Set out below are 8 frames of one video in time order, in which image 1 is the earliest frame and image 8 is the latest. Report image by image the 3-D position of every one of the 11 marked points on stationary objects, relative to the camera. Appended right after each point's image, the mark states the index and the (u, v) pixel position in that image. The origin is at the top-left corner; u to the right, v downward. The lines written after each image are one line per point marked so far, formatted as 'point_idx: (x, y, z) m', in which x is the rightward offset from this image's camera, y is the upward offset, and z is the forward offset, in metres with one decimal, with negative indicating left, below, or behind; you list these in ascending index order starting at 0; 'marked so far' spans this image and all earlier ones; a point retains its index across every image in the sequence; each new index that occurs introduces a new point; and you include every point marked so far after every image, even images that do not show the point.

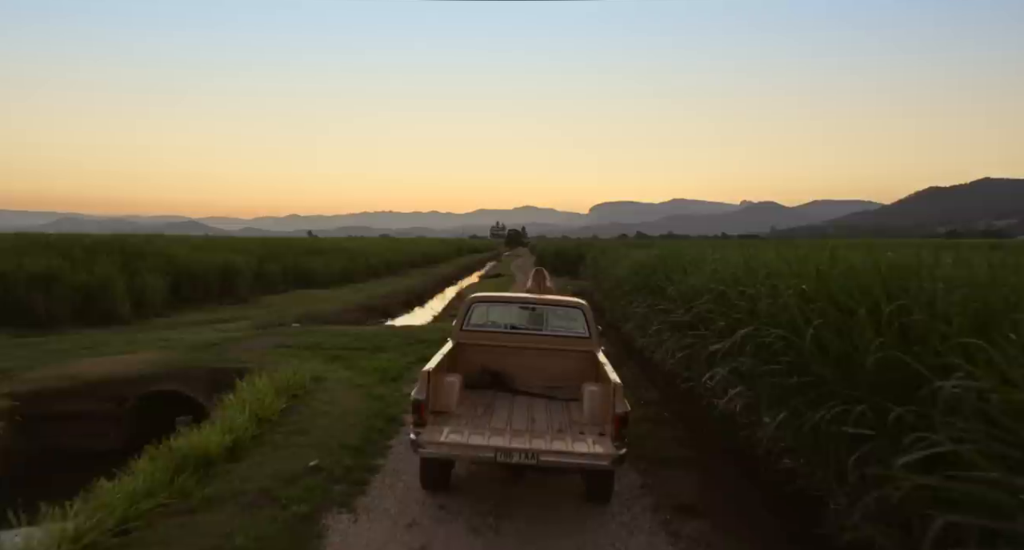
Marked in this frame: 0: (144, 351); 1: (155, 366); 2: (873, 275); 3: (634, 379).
0: (-7.3, -1.5, +11.6) m
1: (-6.1, -1.5, +10.0) m
2: (+2.8, 0.0, +4.5) m
3: (+2.2, -1.8, +10.5) m
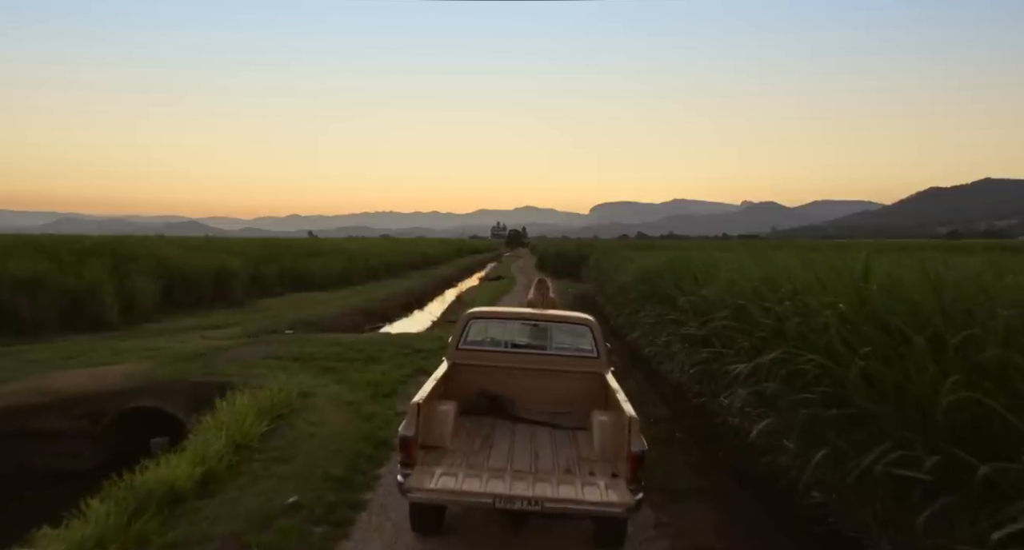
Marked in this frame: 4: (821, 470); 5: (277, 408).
0: (-7.3, -1.6, +11.1) m
1: (-6.1, -1.7, +9.5) m
2: (+2.8, -0.1, +3.9) m
3: (+2.2, -1.9, +9.9) m
4: (+2.2, -1.4, +4.2) m
5: (-3.0, -1.7, +7.4) m
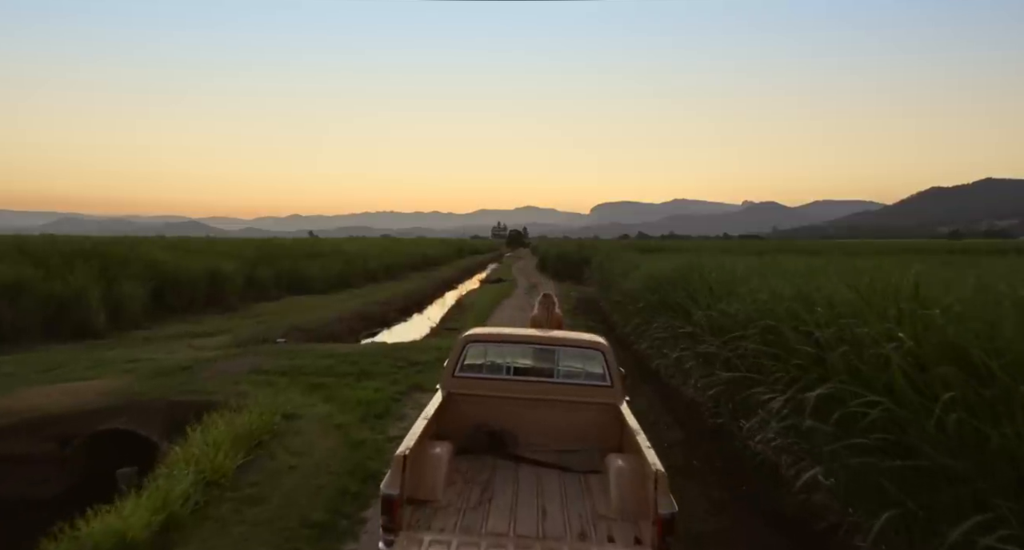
0: (-7.3, -1.8, +10.5) m
1: (-6.0, -1.8, +8.8) m
2: (+2.8, -0.3, +3.3) m
3: (+2.2, -2.1, +9.3) m
4: (+2.2, -1.6, +3.6) m
5: (-2.9, -1.8, +6.8) m
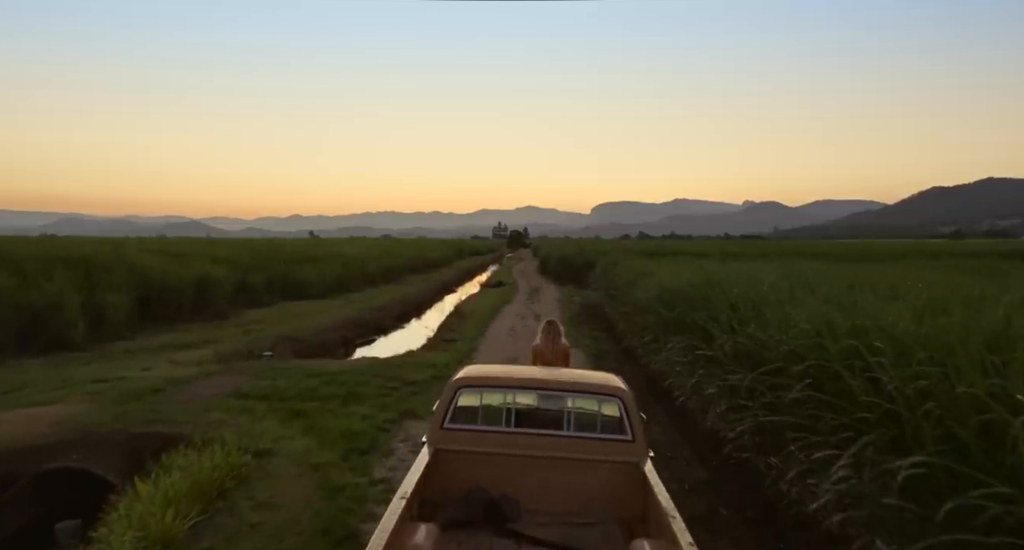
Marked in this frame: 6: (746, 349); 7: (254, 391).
0: (-7.3, -2.0, +9.6) m
1: (-6.0, -2.1, +7.9) m
2: (+2.8, -0.5, +2.4) m
3: (+2.2, -2.3, +8.4) m
4: (+2.3, -1.8, +2.7) m
5: (-2.9, -2.1, +5.9) m
6: (+2.6, -0.8, +6.5) m
7: (-4.2, -1.9, +9.6) m
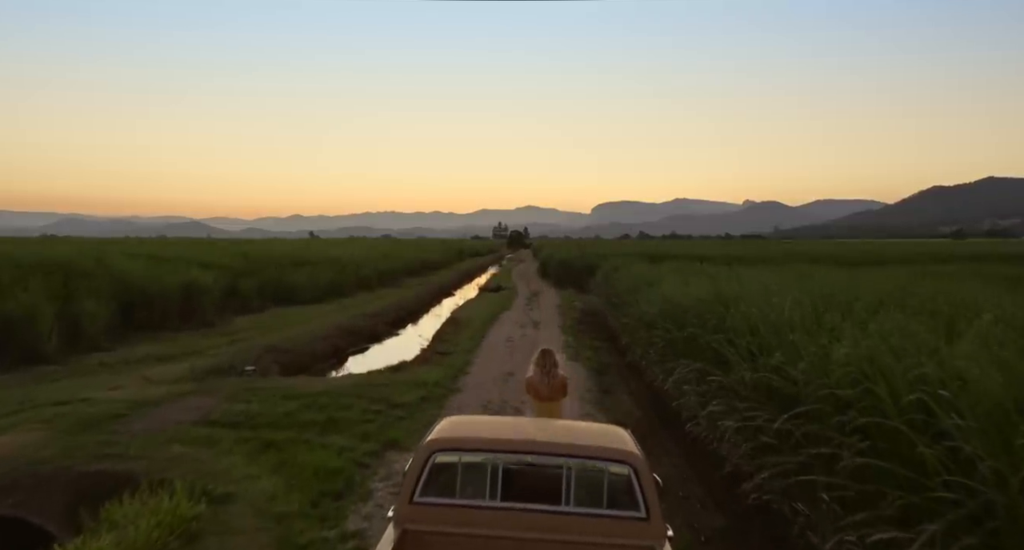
0: (-7.3, -2.2, +8.8) m
1: (-6.1, -2.3, +7.1) m
2: (+2.7, -0.7, +1.6) m
3: (+2.1, -2.5, +7.6) m
4: (+2.2, -2.0, +1.9) m
5: (-3.0, -2.3, +5.1) m
6: (+2.5, -1.0, +5.6) m
7: (-4.3, -2.1, +8.8) m
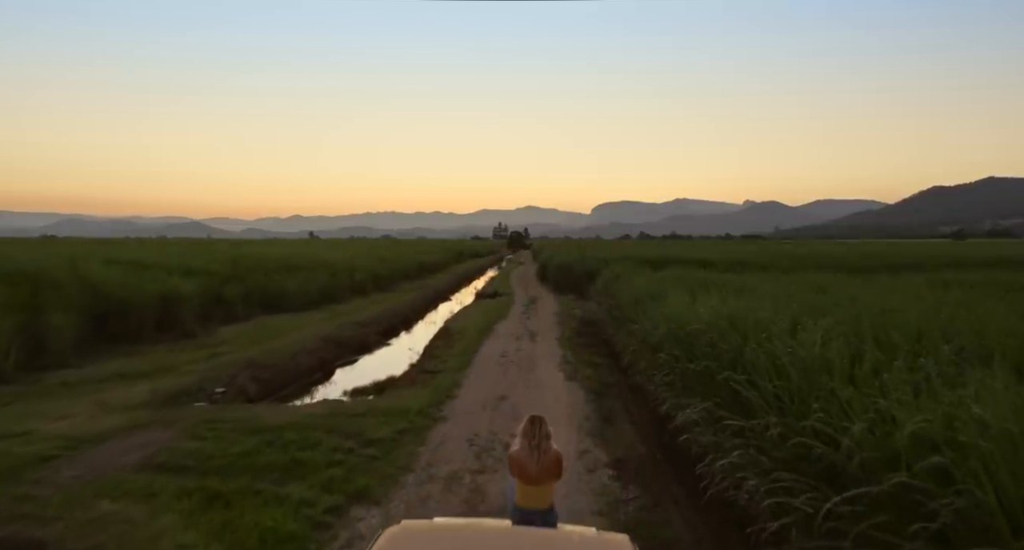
0: (-7.5, -2.5, +7.7) m
1: (-6.3, -2.6, +6.1) m
2: (+2.5, -1.0, +0.5) m
3: (+2.0, -2.8, +6.5) m
4: (+2.0, -2.3, +0.8) m
5: (-3.2, -2.6, +4.0) m
6: (+2.3, -1.3, +4.6) m
7: (-4.5, -2.4, +7.7) m
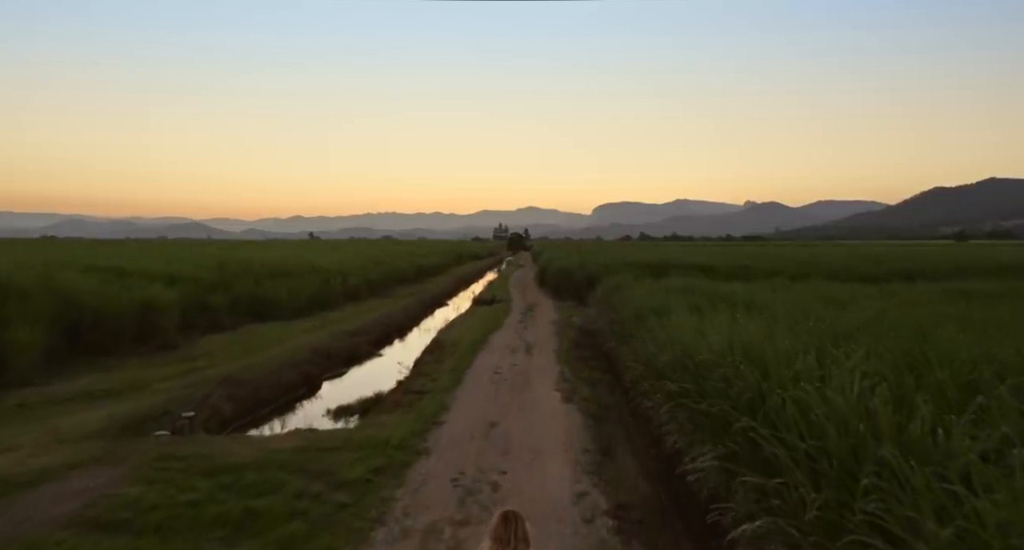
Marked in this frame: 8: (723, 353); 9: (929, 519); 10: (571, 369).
0: (-7.7, -2.8, +6.8) m
1: (-6.4, -2.9, +5.1) m
2: (+2.4, -1.3, -0.4) m
3: (+1.8, -3.1, +5.6) m
4: (+1.8, -2.6, -0.2) m
5: (-3.3, -2.9, +3.0) m
6: (+2.2, -1.6, +3.6) m
7: (-4.6, -2.7, +6.7) m
8: (+2.7, -1.0, +7.3) m
9: (+2.3, -1.3, +3.2) m
10: (+1.6, -2.5, +16.0) m
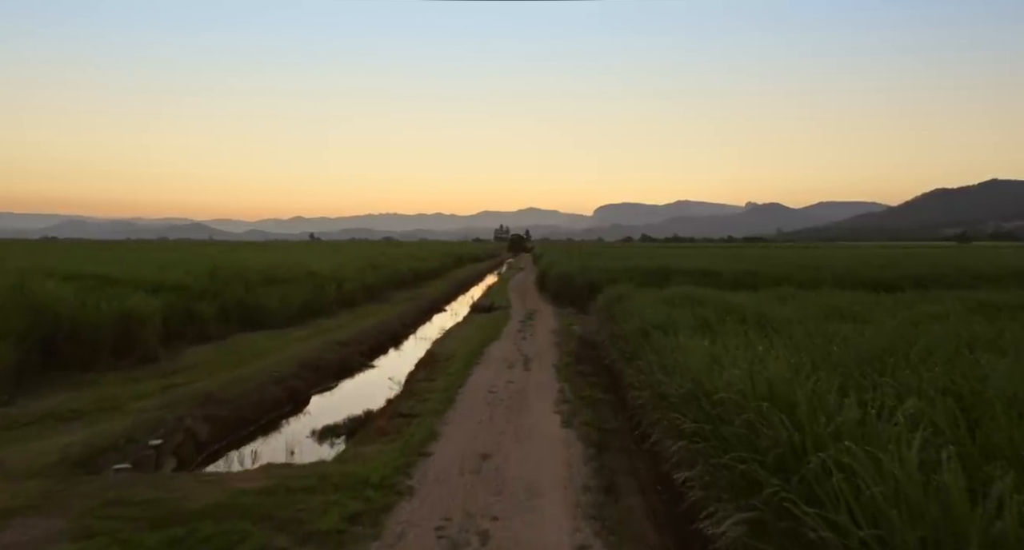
0: (-7.8, -3.1, +5.8) m
1: (-6.5, -3.2, +4.2) m
2: (+2.3, -1.6, -1.4) m
3: (+1.7, -3.4, +4.6) m
4: (+1.7, -2.9, -1.1) m
5: (-3.5, -3.2, +2.1) m
6: (+2.1, -1.9, +2.7) m
7: (-4.7, -3.0, +5.8) m
8: (+2.6, -1.3, +6.3) m
9: (+2.2, -1.6, +2.2) m
10: (+1.5, -2.9, +15.1) m
